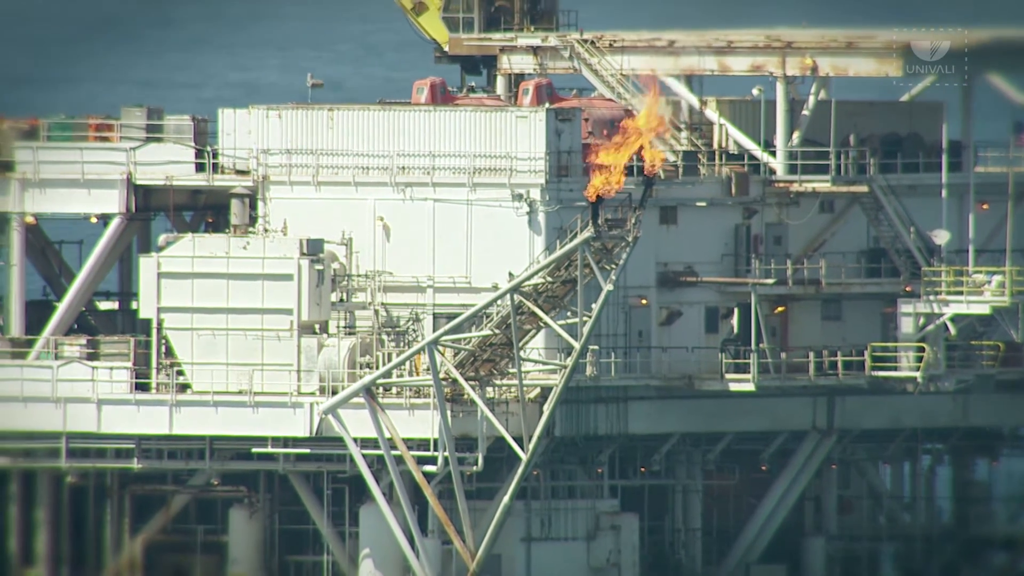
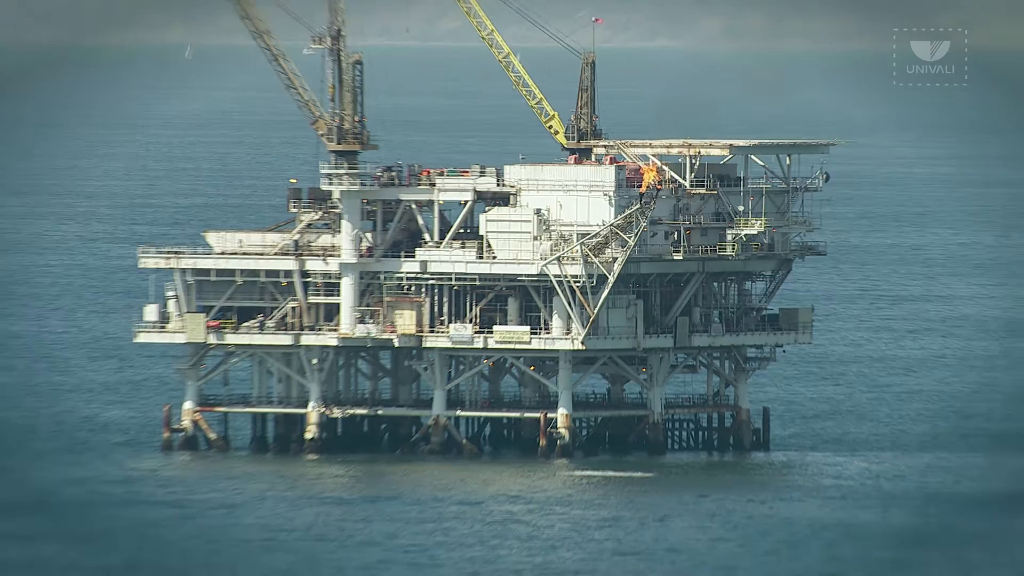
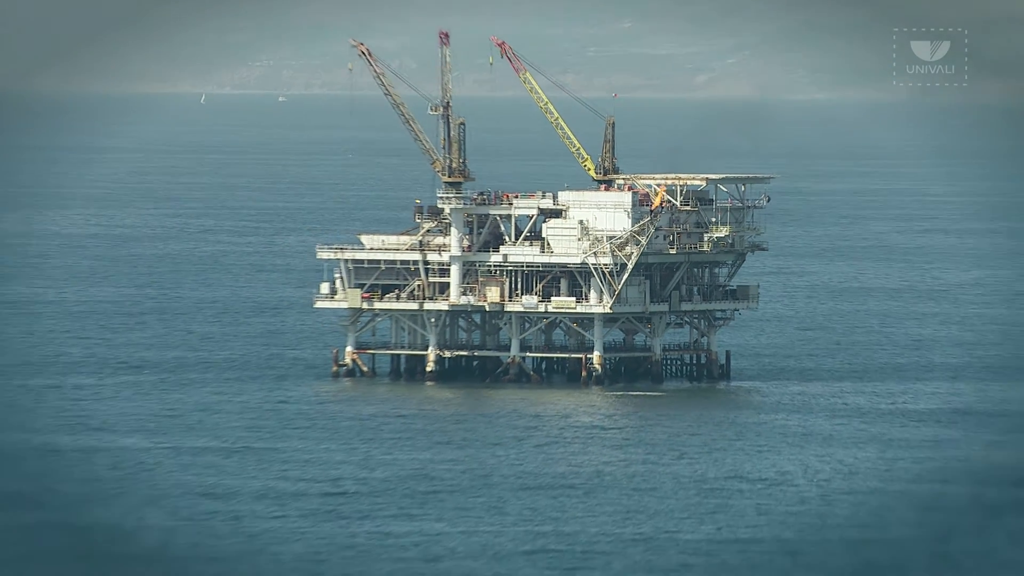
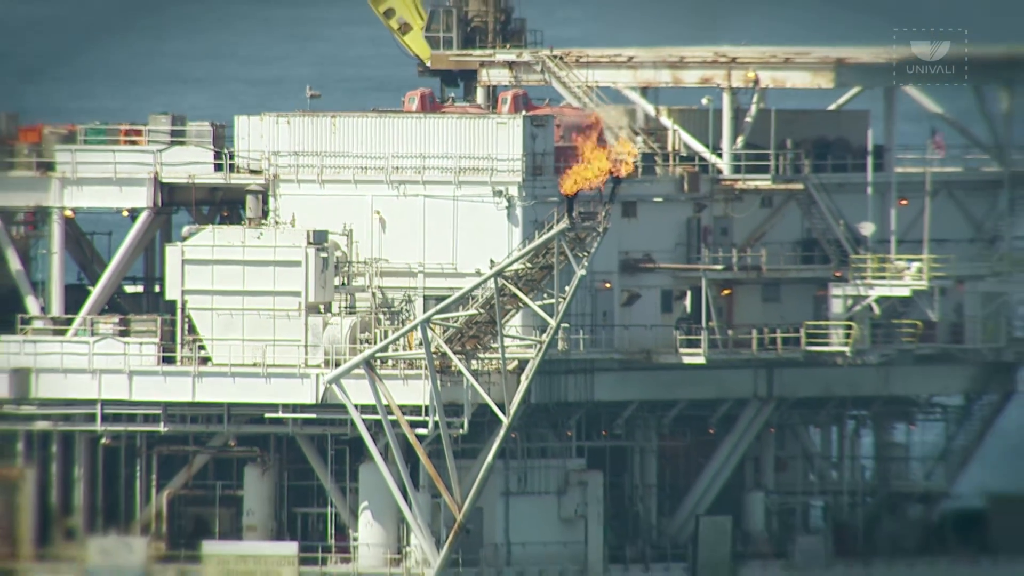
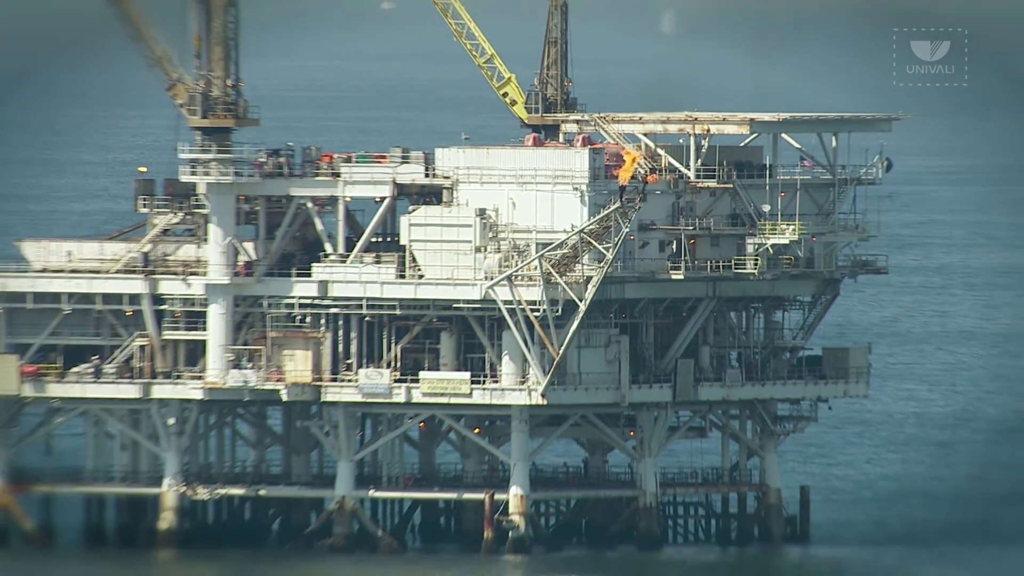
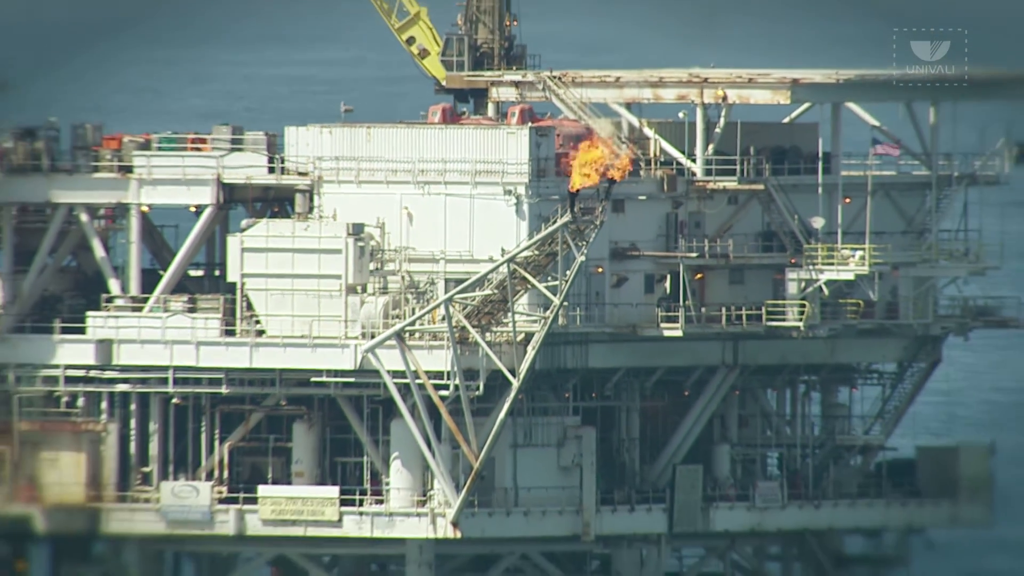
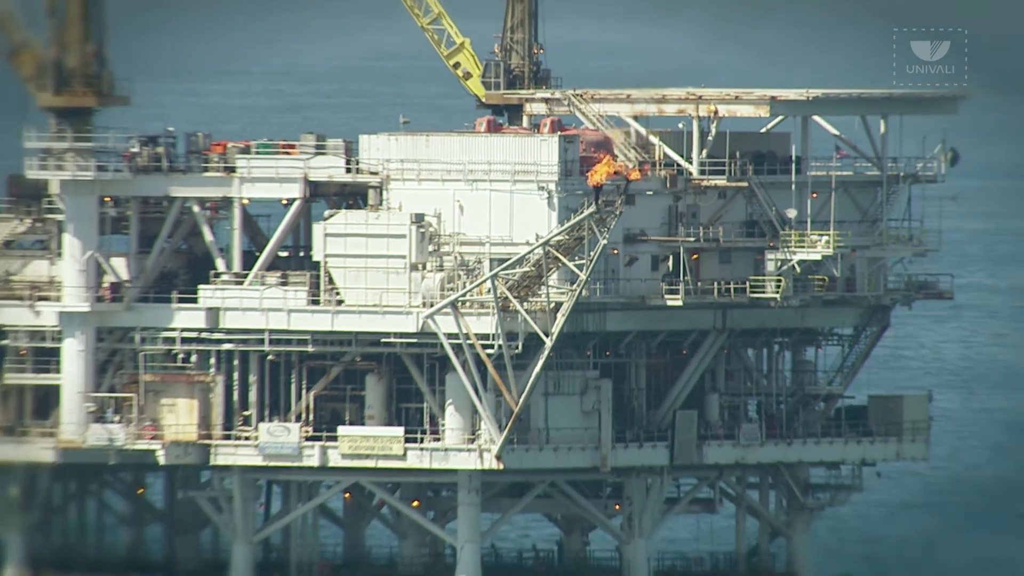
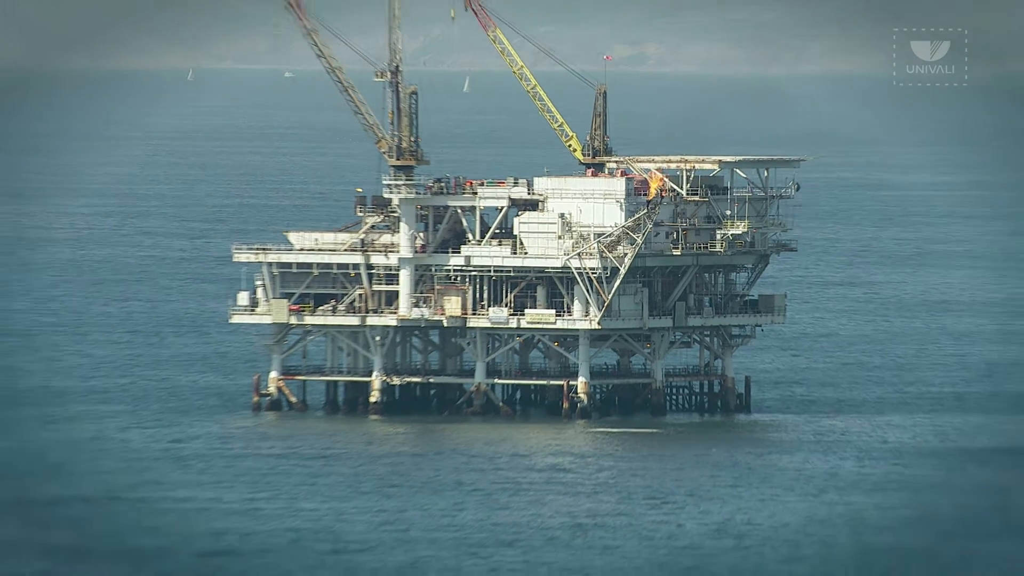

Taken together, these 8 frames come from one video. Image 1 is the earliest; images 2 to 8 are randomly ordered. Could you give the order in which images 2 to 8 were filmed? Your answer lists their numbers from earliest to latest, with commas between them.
4, 6, 7, 5, 2, 8, 3
